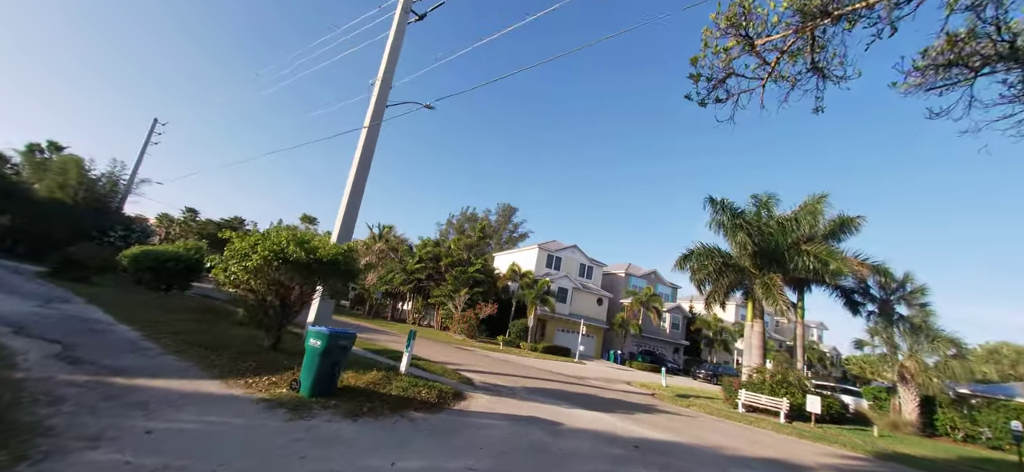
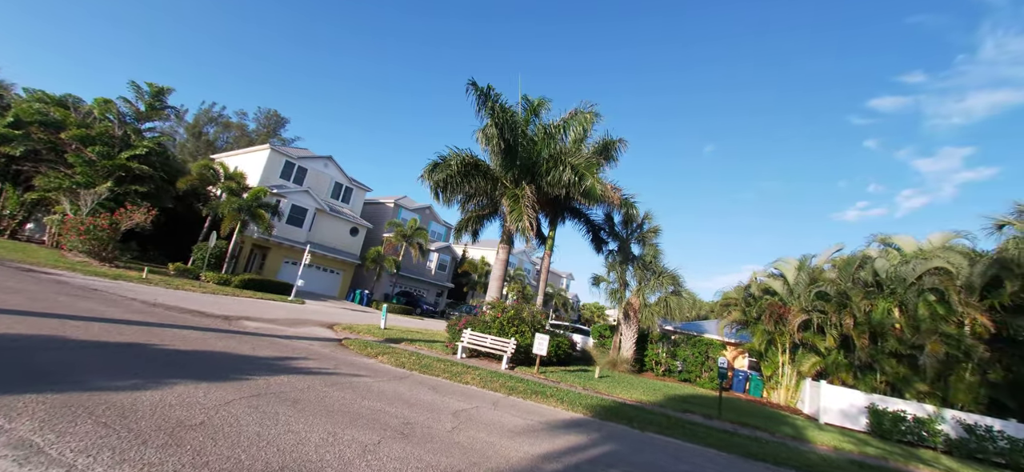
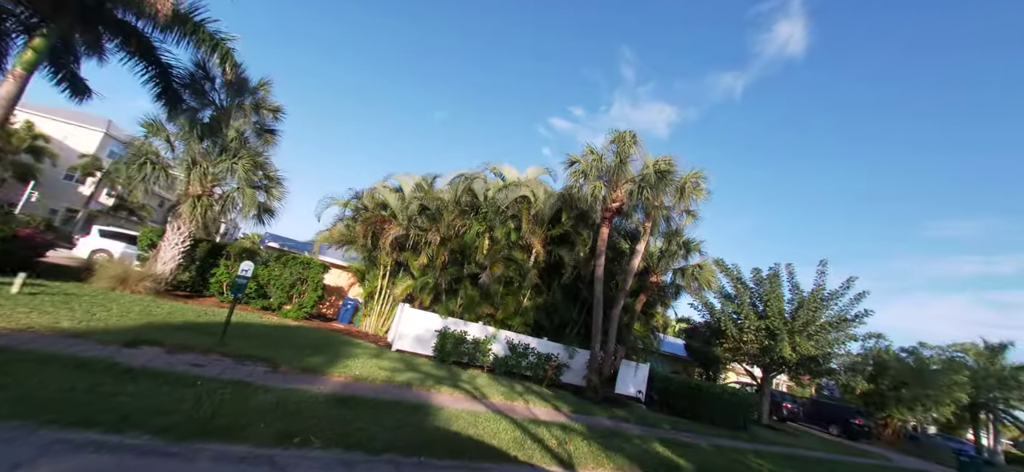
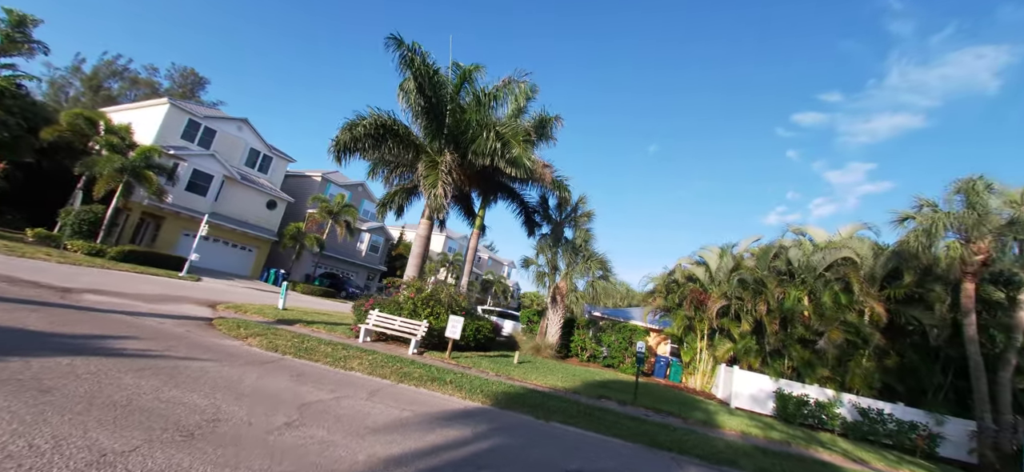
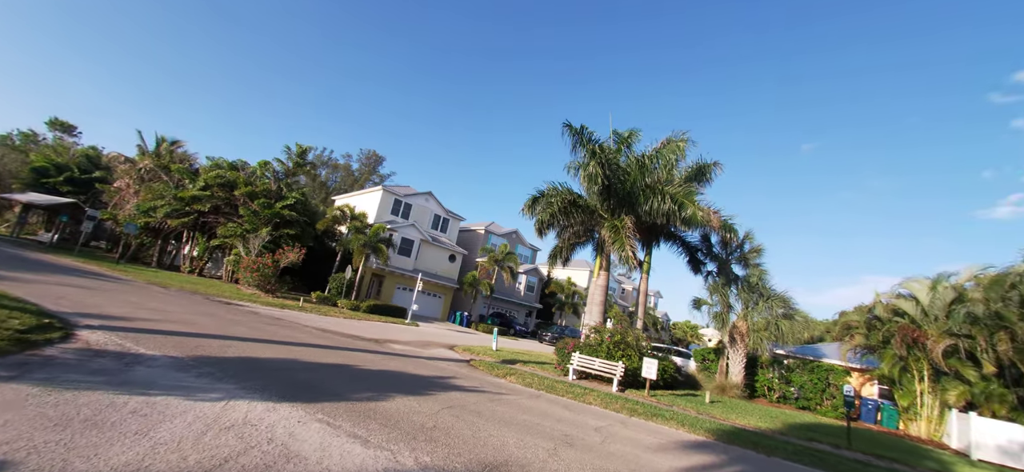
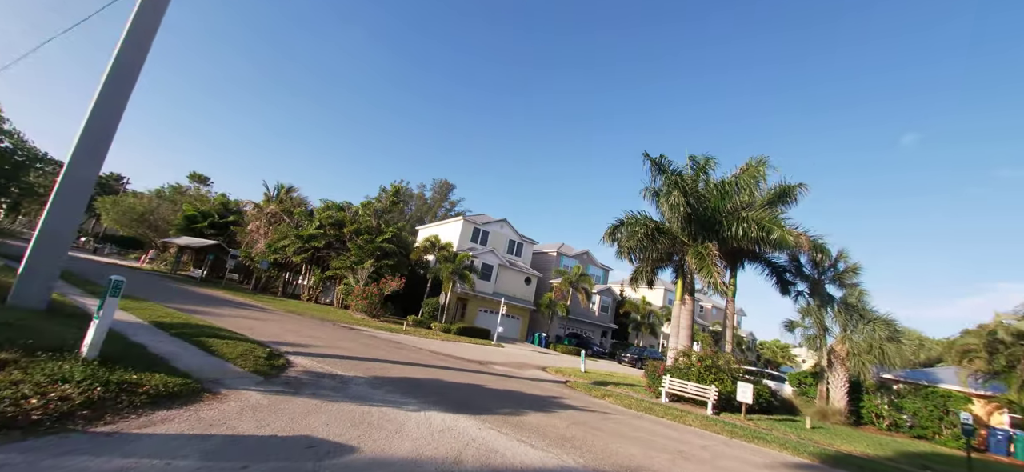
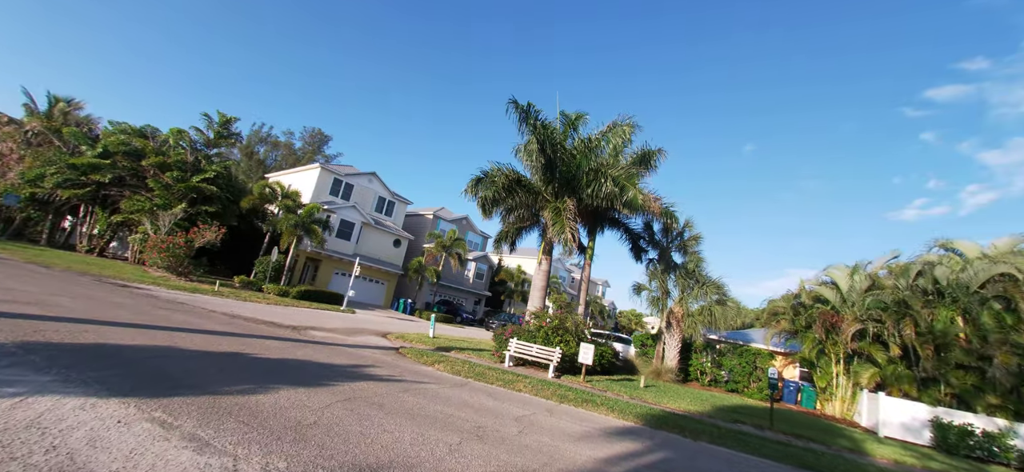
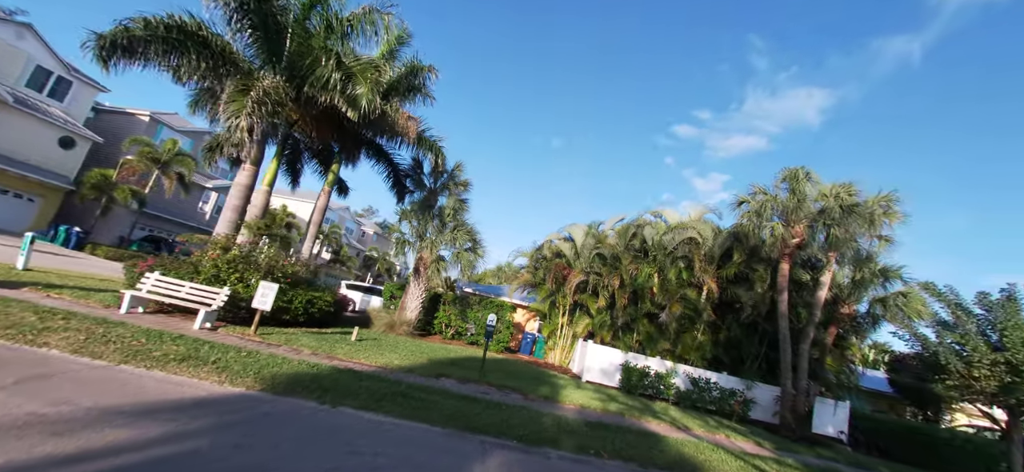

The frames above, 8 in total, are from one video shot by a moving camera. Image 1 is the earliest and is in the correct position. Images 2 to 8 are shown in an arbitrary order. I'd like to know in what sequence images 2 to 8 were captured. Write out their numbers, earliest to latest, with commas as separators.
6, 5, 7, 2, 4, 8, 3
